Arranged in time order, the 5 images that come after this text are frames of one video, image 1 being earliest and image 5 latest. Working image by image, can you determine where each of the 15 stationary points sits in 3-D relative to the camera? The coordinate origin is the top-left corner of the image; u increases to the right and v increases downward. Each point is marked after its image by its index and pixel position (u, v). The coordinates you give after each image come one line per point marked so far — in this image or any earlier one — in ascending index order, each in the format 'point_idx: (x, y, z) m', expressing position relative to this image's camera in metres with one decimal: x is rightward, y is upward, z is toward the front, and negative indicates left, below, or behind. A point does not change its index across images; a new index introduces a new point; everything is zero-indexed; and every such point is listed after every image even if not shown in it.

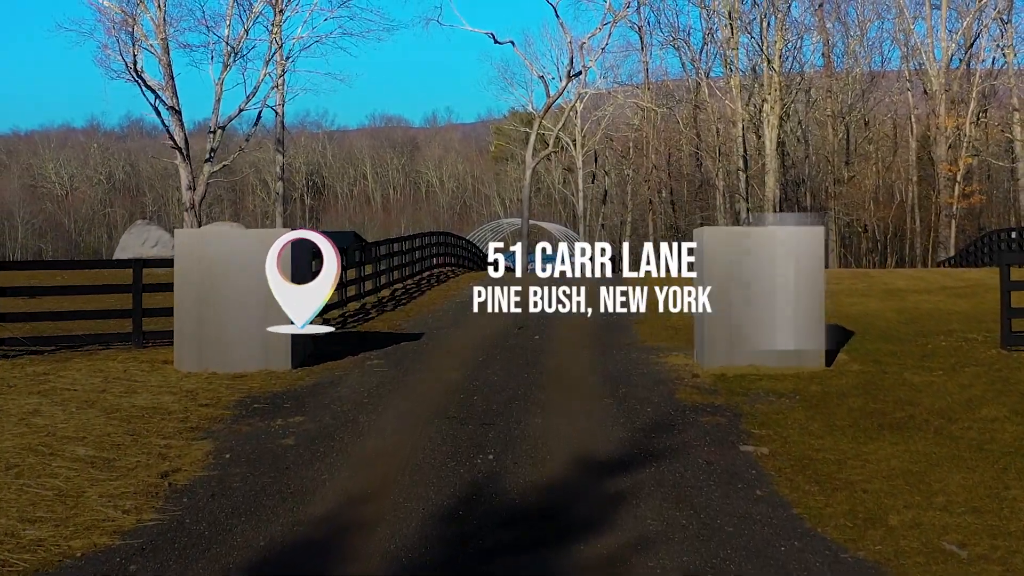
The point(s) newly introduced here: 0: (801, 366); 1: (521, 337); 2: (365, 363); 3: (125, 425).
0: (+2.4, -0.7, +6.7) m
1: (+0.1, -0.6, +9.2) m
2: (-1.3, -0.7, +7.2) m
3: (-2.3, -0.8, +4.7) m
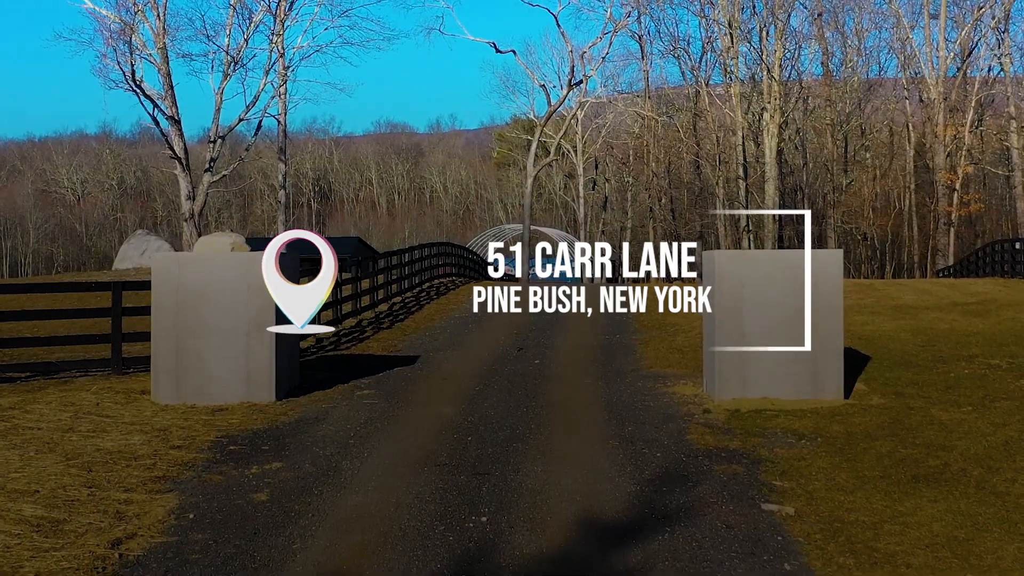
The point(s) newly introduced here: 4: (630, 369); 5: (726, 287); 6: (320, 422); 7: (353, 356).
0: (+2.4, -0.9, +6.2) m
1: (+0.1, -0.8, +8.8) m
2: (-1.4, -0.9, +6.8) m
3: (-2.3, -1.0, +4.3) m
4: (+1.2, -0.8, +8.2) m
5: (+1.7, 0.0, +6.2) m
6: (-1.4, -1.0, +5.7) m
7: (-1.9, -0.8, +9.2) m
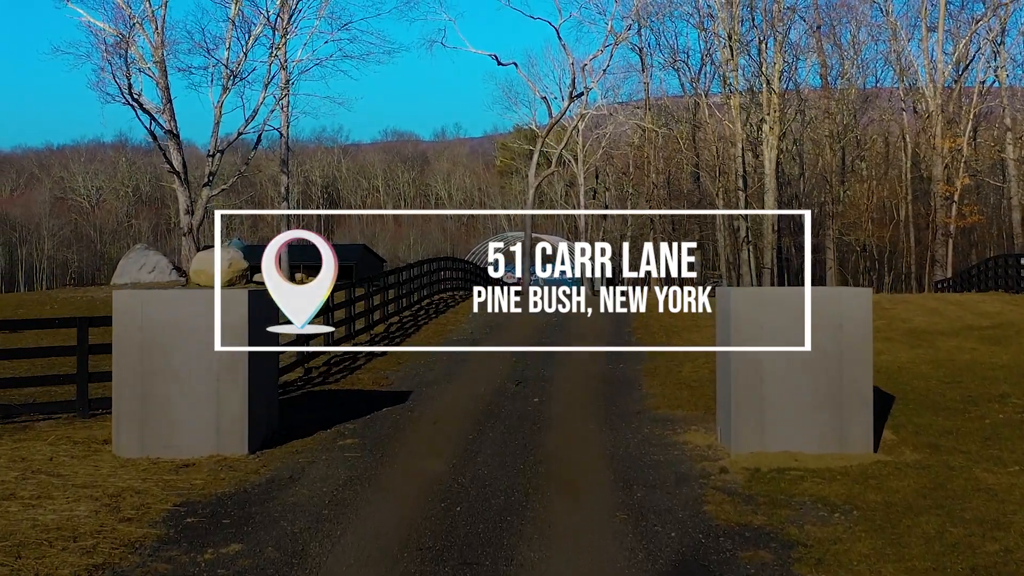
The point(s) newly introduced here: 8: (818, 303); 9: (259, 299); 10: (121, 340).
0: (+2.4, -1.2, +5.7) m
1: (+0.1, -1.2, +8.2) m
2: (-1.4, -1.2, +6.2) m
3: (-2.3, -1.3, +3.7) m
4: (+1.2, -1.2, +7.6) m
5: (+1.7, -0.3, +5.6) m
6: (-1.4, -1.3, +5.1) m
7: (-1.9, -1.2, +8.6) m
8: (+2.2, -0.1, +5.6) m
9: (-2.0, -0.1, +6.2) m
10: (-2.9, -0.4, +5.8) m
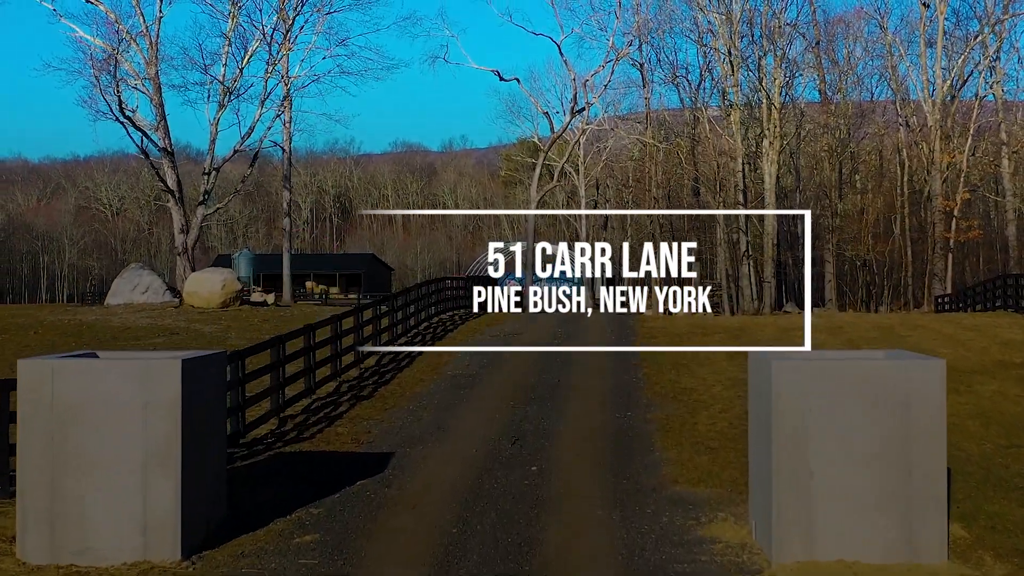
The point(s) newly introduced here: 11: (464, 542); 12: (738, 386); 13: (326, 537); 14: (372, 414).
0: (+2.3, -1.6, +4.6) m
1: (0.0, -1.6, +7.1) m
2: (-1.4, -1.7, +5.2) m
3: (-2.4, -1.7, +2.6) m
4: (+1.2, -1.6, +6.6) m
5: (+1.6, -0.7, +4.6) m
6: (-1.5, -1.7, +4.1) m
7: (-1.9, -1.6, +7.6) m
8: (+2.1, -0.5, +4.6) m
9: (-2.1, -0.5, +5.2) m
10: (-2.9, -0.8, +4.7) m
11: (-0.3, -1.6, +5.1) m
12: (+3.8, -1.6, +13.1) m
13: (-1.2, -1.7, +5.3) m
14: (-1.8, -1.7, +10.3) m
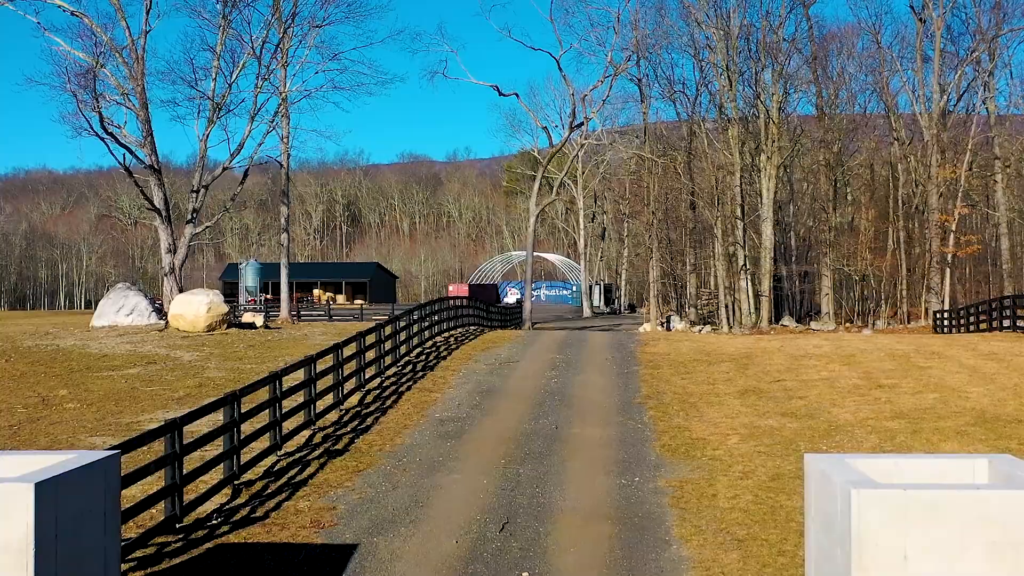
0: (+2.2, -2.1, +3.3) m
1: (-0.1, -2.1, +5.8) m
2: (-1.5, -2.1, +3.9) m
3: (-2.5, -2.1, +1.3) m
4: (+1.1, -2.1, +5.3) m
5: (+1.5, -1.2, +3.3) m
6: (-1.6, -2.1, +2.7) m
7: (-2.0, -2.1, +6.3) m
8: (+2.0, -1.0, +3.3) m
9: (-2.2, -1.0, +3.9) m
10: (-3.0, -1.2, +3.4) m
11: (-0.4, -2.1, +3.8) m
12: (+3.7, -2.2, +11.8) m
13: (-1.3, -2.1, +4.0) m
14: (-1.9, -2.2, +9.0) m
